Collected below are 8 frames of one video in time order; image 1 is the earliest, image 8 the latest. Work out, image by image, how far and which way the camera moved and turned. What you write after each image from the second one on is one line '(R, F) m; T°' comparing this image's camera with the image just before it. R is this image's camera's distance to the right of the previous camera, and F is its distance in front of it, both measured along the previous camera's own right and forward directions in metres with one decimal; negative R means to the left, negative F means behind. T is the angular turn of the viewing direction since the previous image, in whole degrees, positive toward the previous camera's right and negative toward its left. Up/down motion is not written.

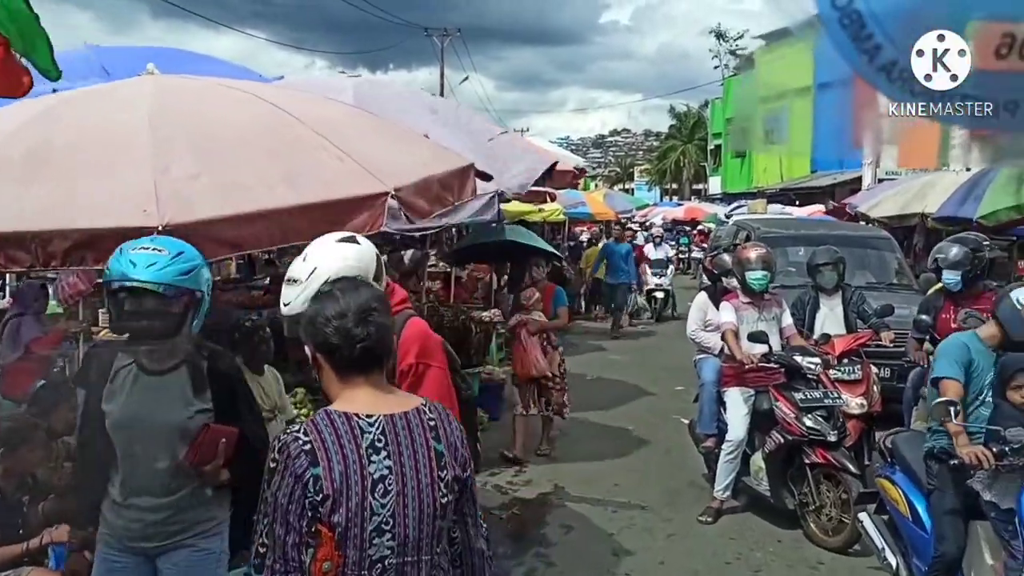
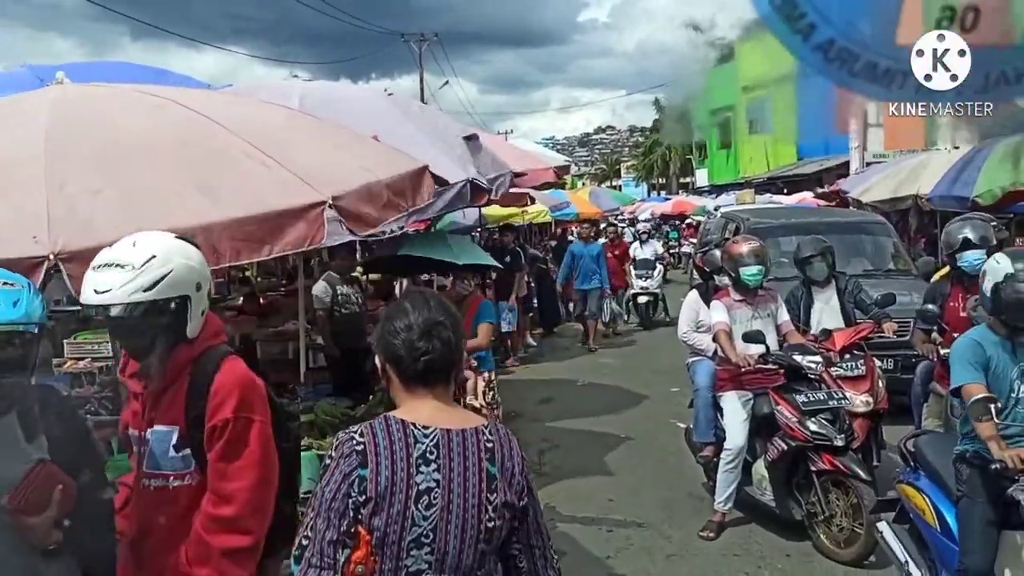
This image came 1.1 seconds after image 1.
(+0.1, +0.4) m; 0°
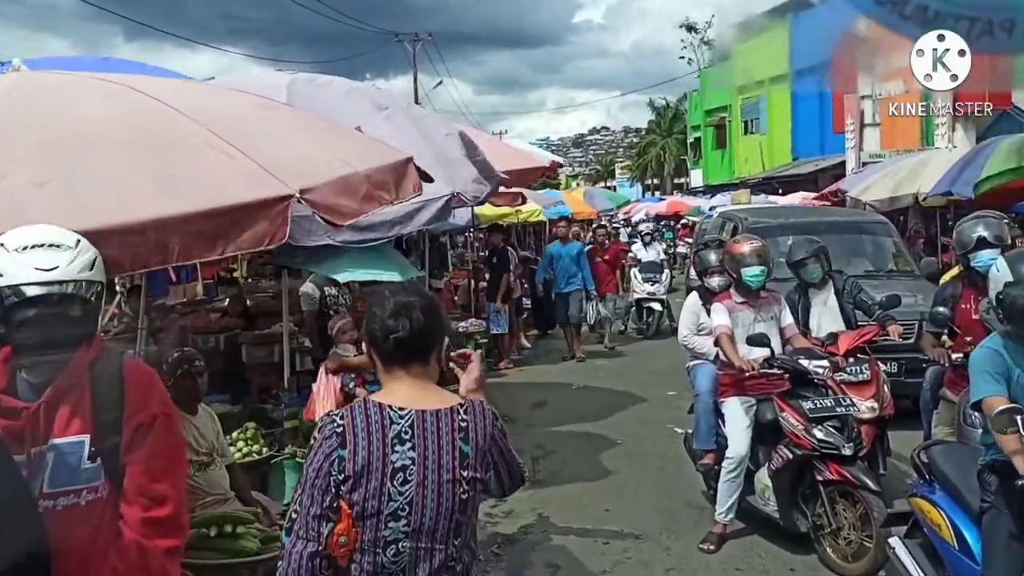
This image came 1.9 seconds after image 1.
(0.0, +0.2) m; 0°
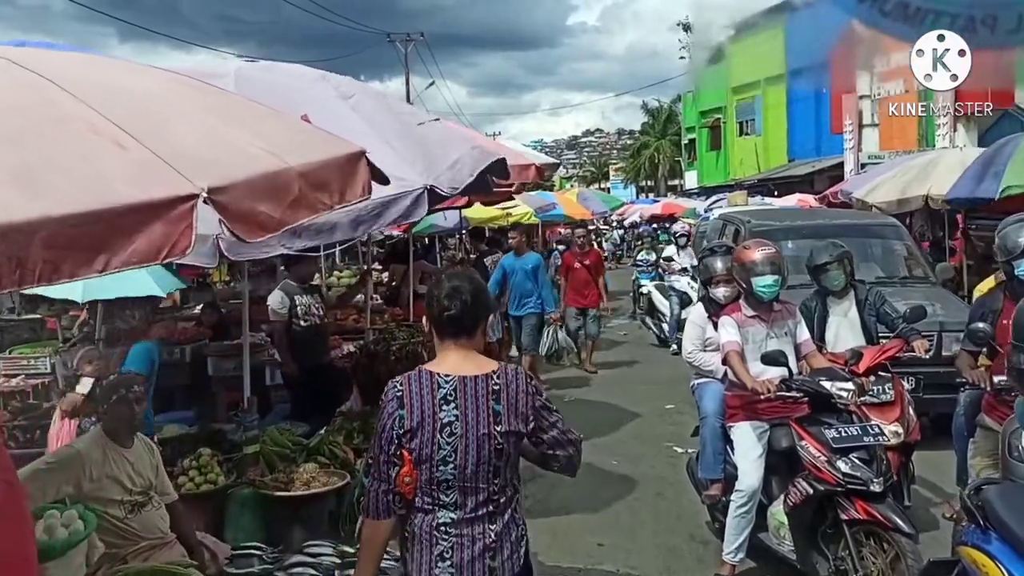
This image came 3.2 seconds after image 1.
(+0.1, +0.6) m; 0°
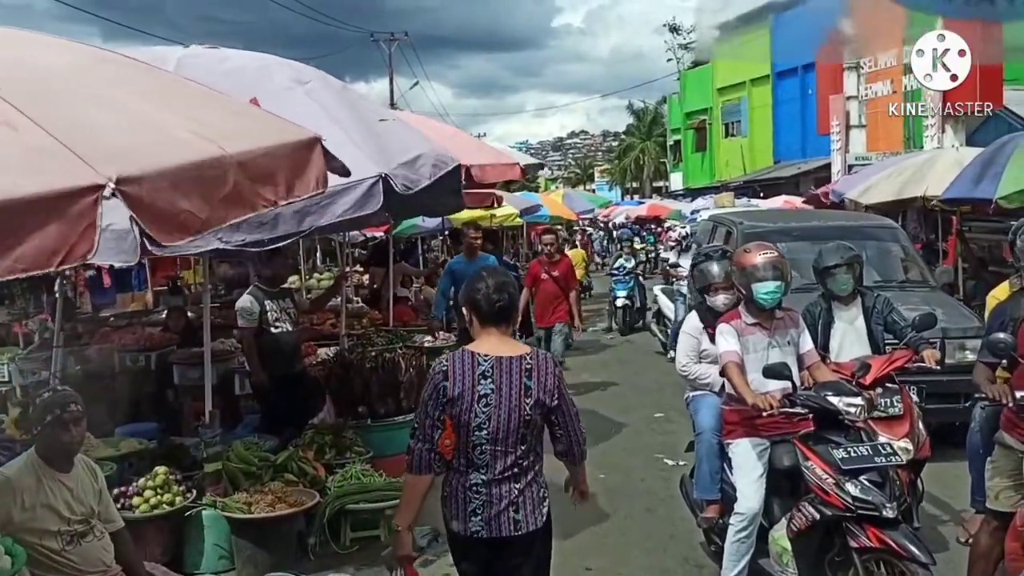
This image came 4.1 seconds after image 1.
(0.0, +0.4) m; +1°
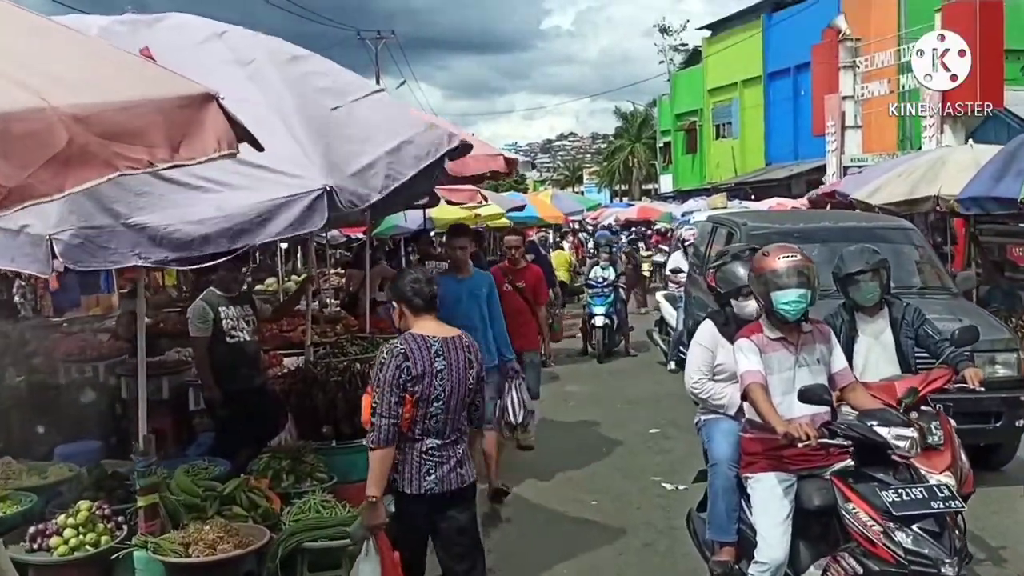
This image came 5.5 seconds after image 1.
(0.0, +0.7) m; +1°
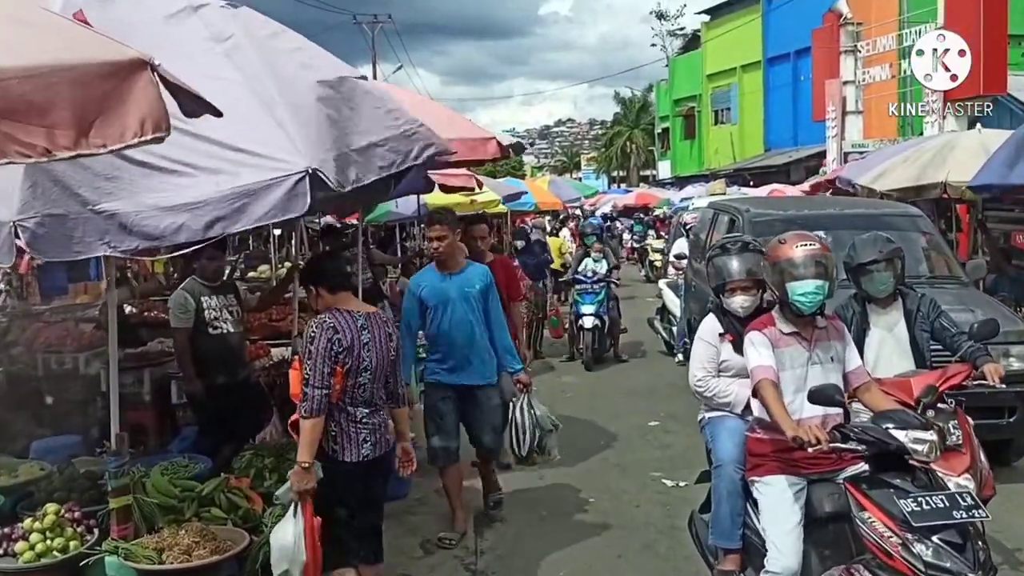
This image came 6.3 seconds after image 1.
(0.0, +0.2) m; 0°
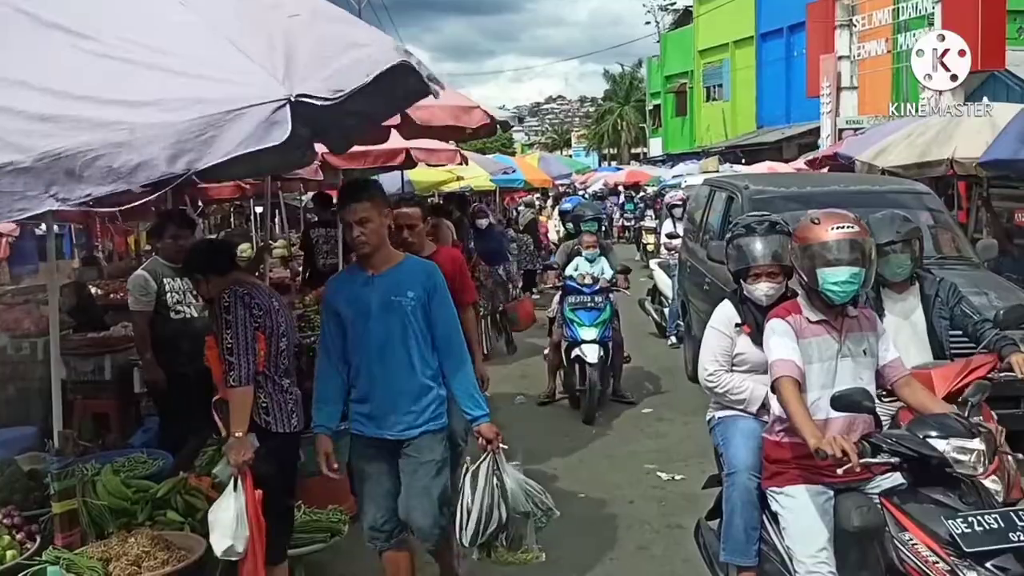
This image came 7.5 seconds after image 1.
(0.0, +0.4) m; +1°
